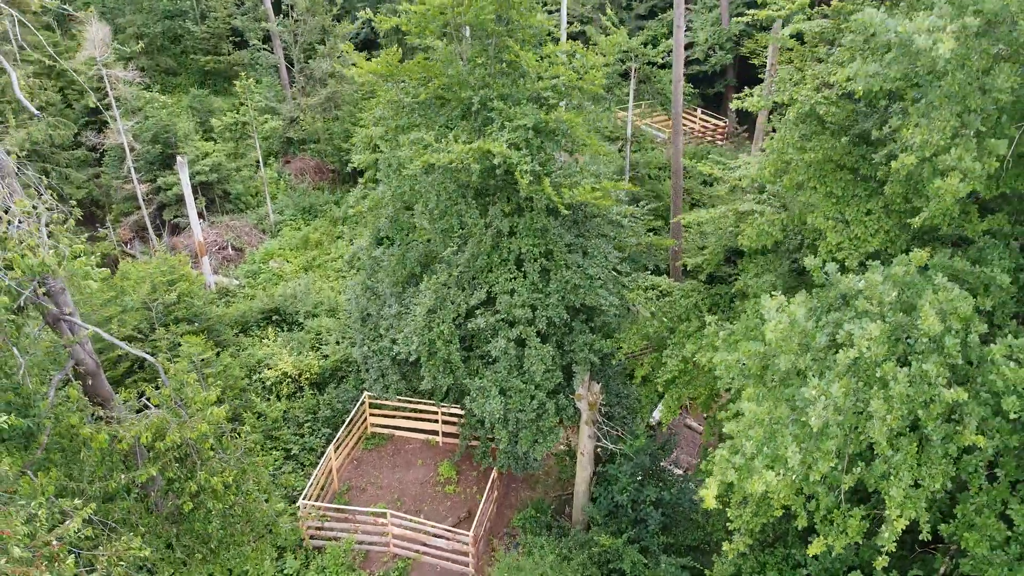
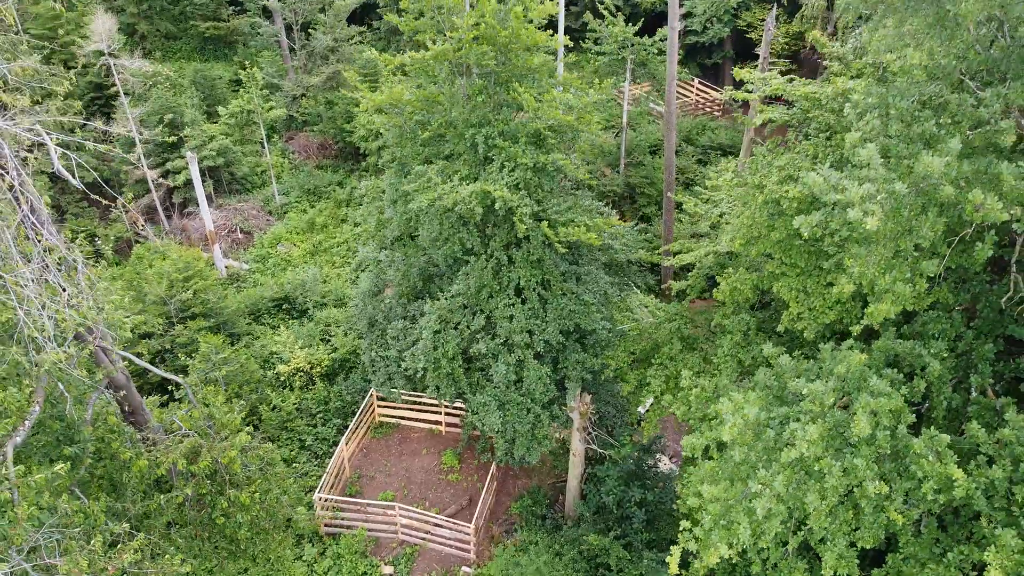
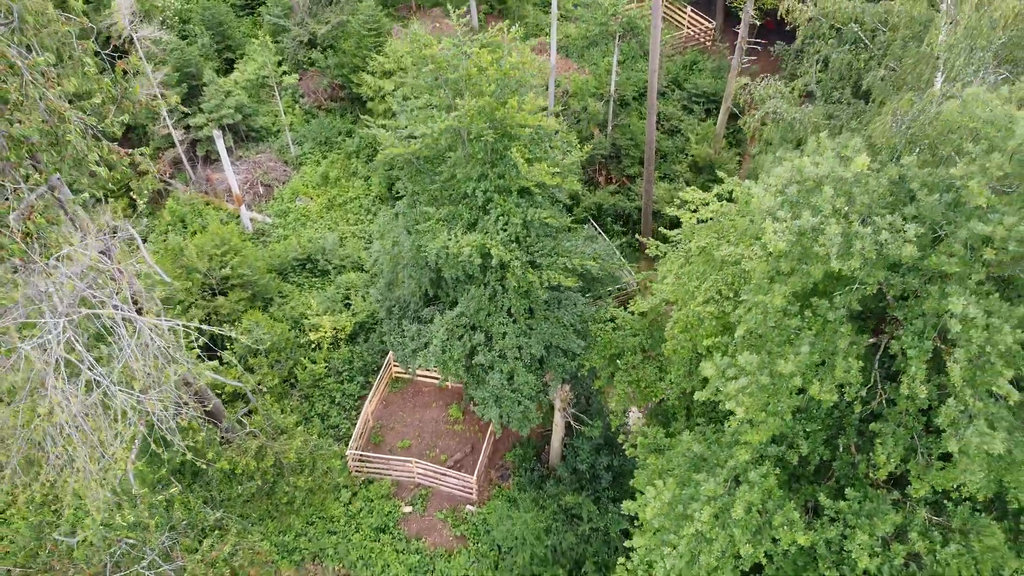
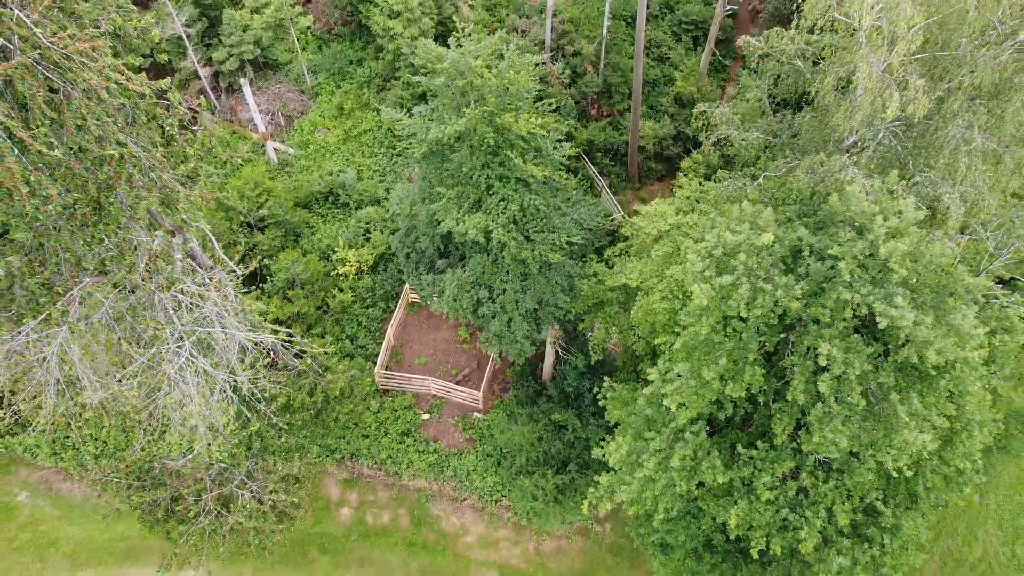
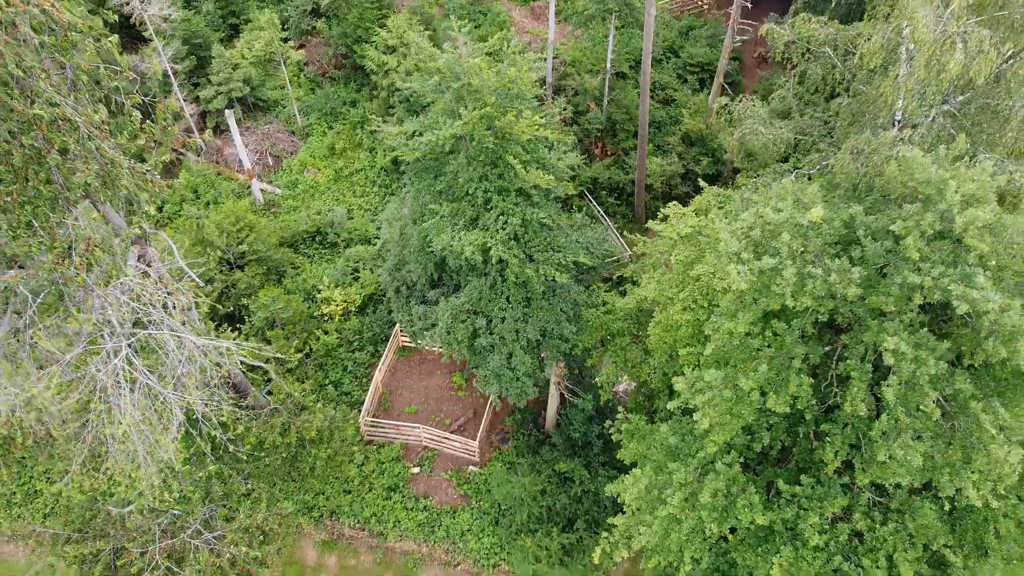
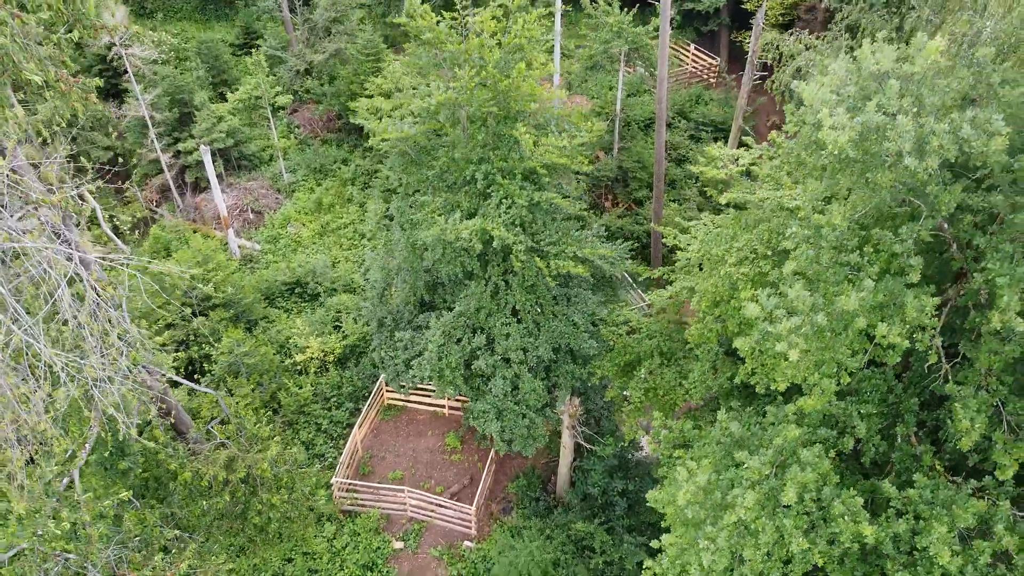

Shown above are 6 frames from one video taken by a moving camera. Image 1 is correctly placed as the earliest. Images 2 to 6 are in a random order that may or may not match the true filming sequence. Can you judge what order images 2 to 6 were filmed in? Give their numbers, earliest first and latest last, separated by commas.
2, 6, 3, 5, 4
